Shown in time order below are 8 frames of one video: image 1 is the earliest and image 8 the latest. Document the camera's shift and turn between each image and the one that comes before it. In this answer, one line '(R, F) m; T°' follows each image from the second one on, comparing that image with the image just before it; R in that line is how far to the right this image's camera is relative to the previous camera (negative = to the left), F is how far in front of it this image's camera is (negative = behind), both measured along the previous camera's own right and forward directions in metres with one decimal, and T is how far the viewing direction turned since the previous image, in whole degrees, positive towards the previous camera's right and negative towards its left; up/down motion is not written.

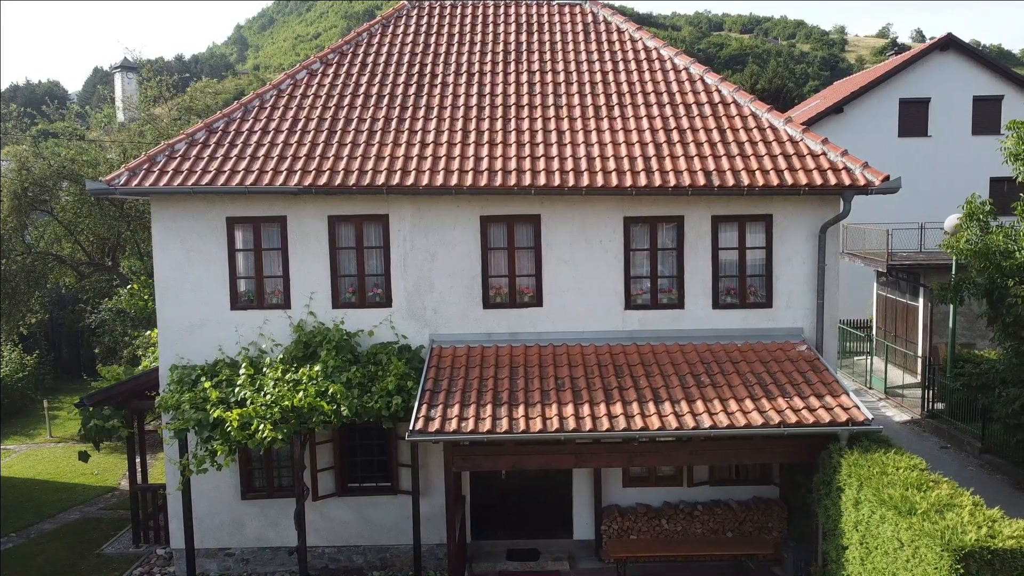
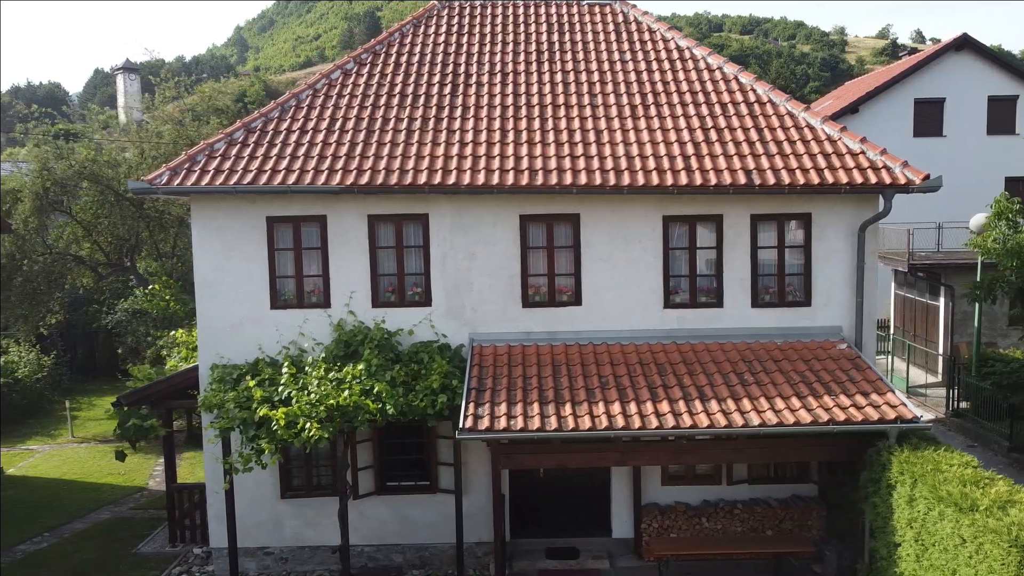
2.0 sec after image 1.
(-0.5, 0.0) m; 0°
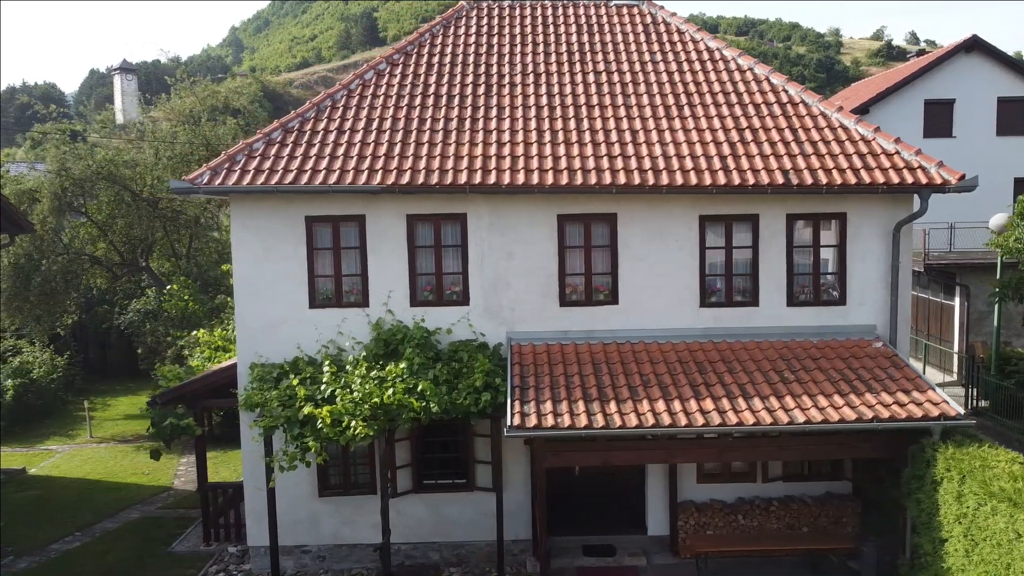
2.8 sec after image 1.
(-0.5, -0.1) m; 0°
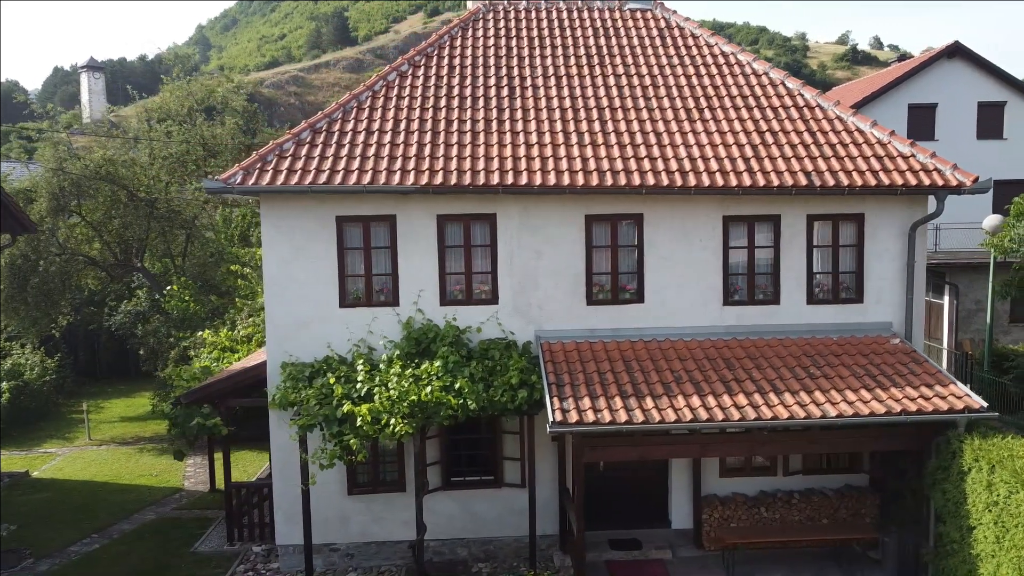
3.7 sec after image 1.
(-0.7, -0.1) m; +2°
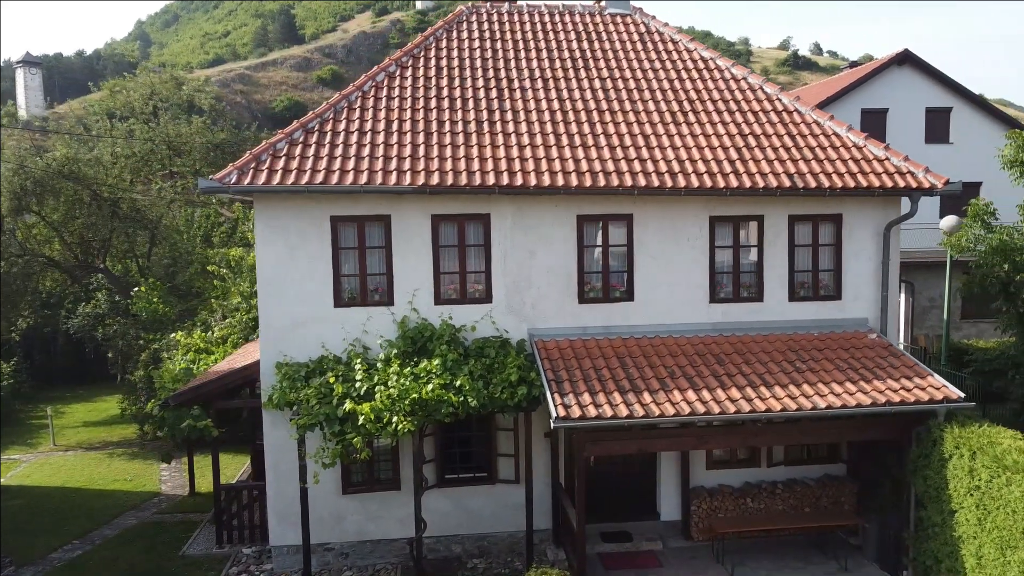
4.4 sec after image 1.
(-0.5, -0.1) m; +3°
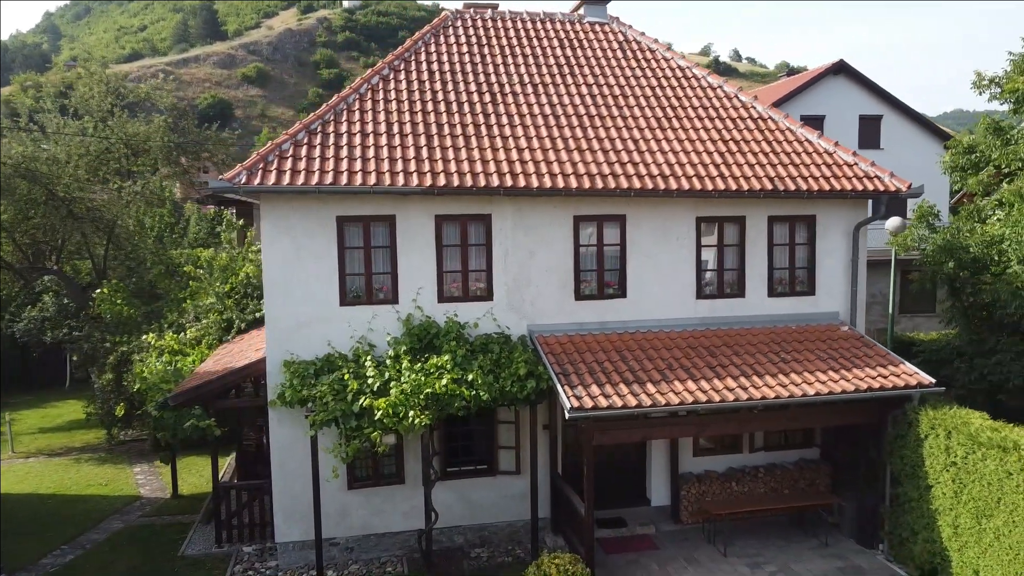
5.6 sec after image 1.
(-0.8, -0.3) m; +5°
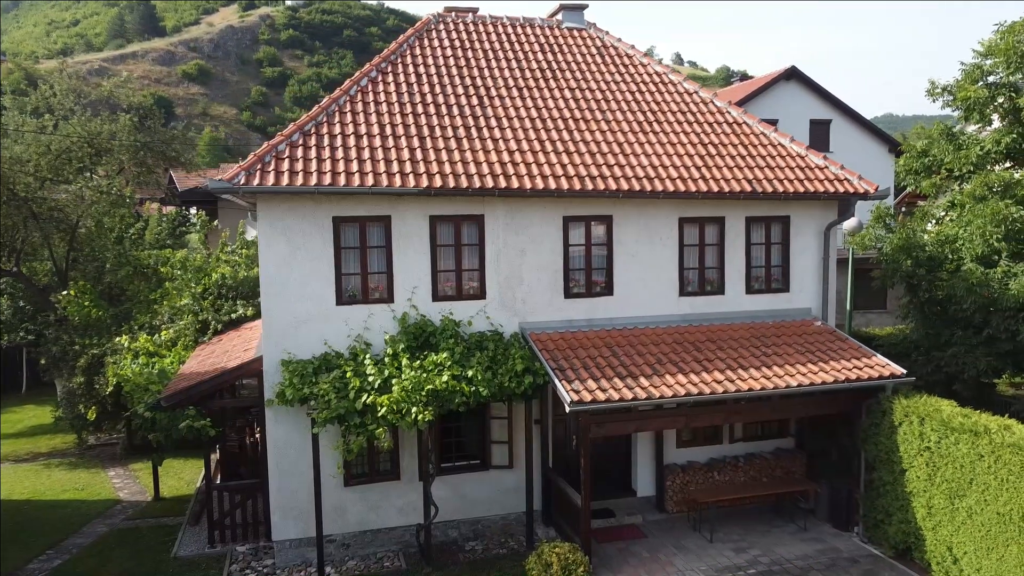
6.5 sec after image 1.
(-0.5, -0.3) m; +4°
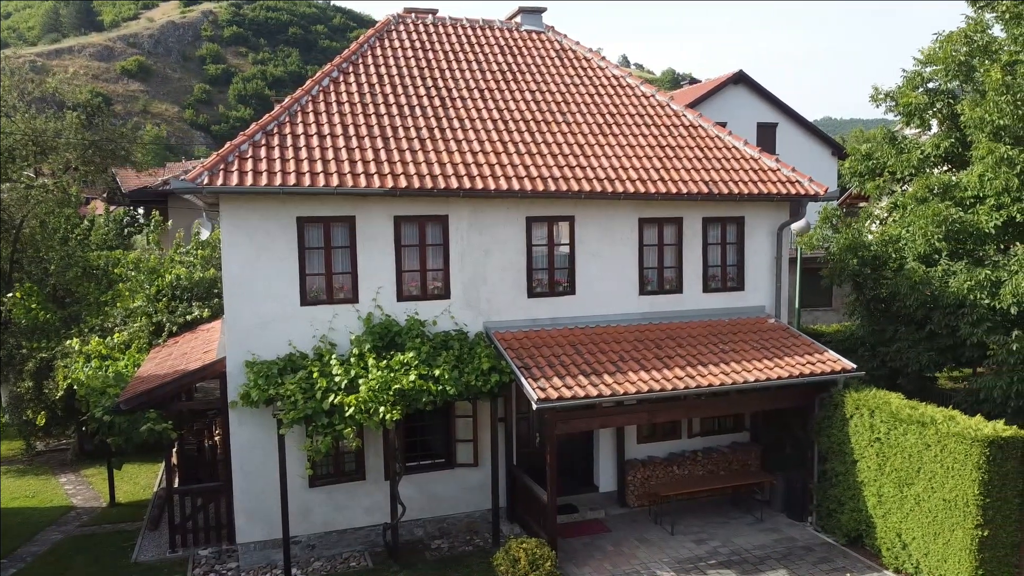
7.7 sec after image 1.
(-0.1, -0.1) m; +4°
